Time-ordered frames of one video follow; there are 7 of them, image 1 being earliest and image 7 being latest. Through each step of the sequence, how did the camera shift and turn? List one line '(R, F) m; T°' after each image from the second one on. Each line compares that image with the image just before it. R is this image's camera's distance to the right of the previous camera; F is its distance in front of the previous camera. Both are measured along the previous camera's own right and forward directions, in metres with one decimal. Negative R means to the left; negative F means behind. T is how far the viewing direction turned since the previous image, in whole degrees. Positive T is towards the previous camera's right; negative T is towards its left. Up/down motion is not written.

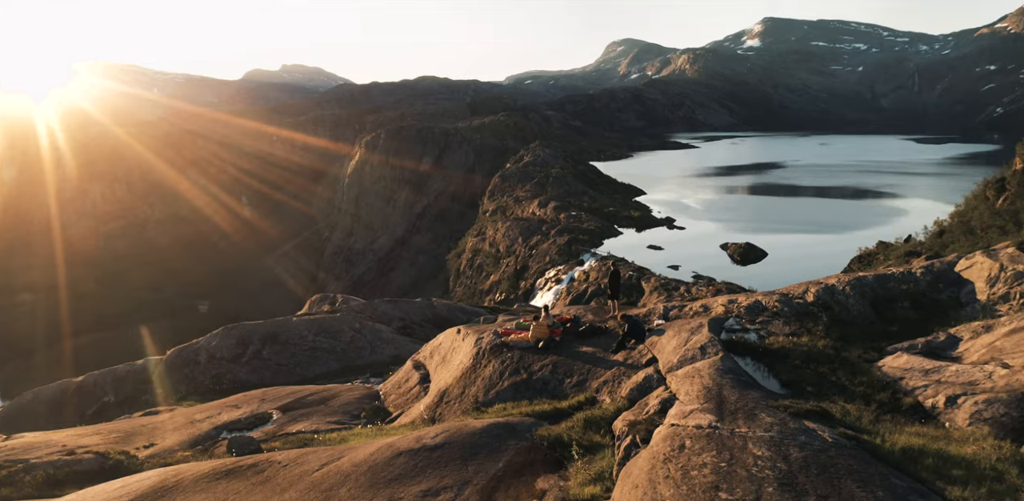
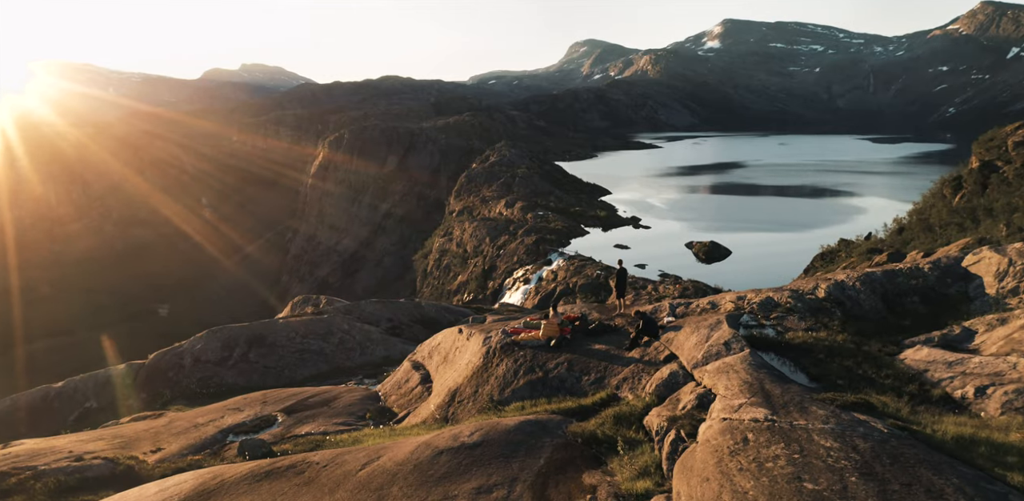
(-0.9, 0.0) m; +2°
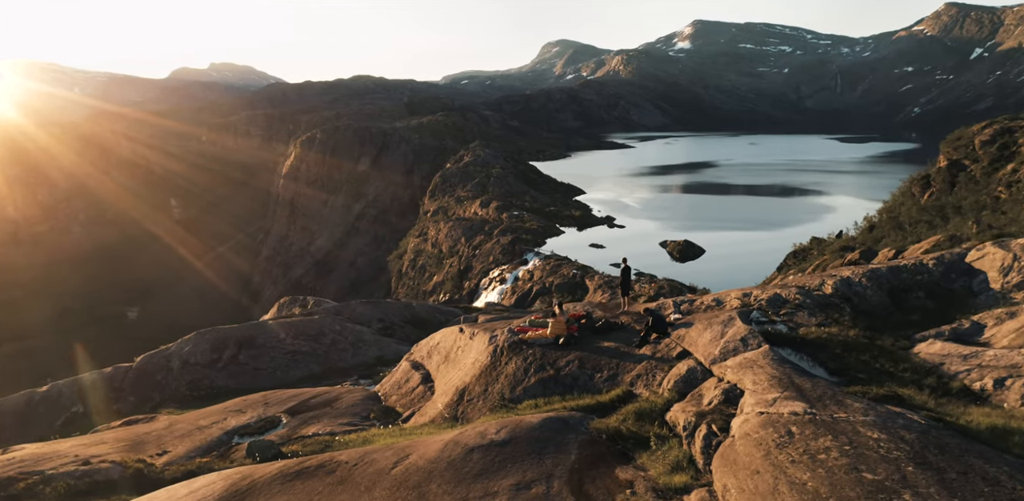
(-0.7, 0.0) m; +1°
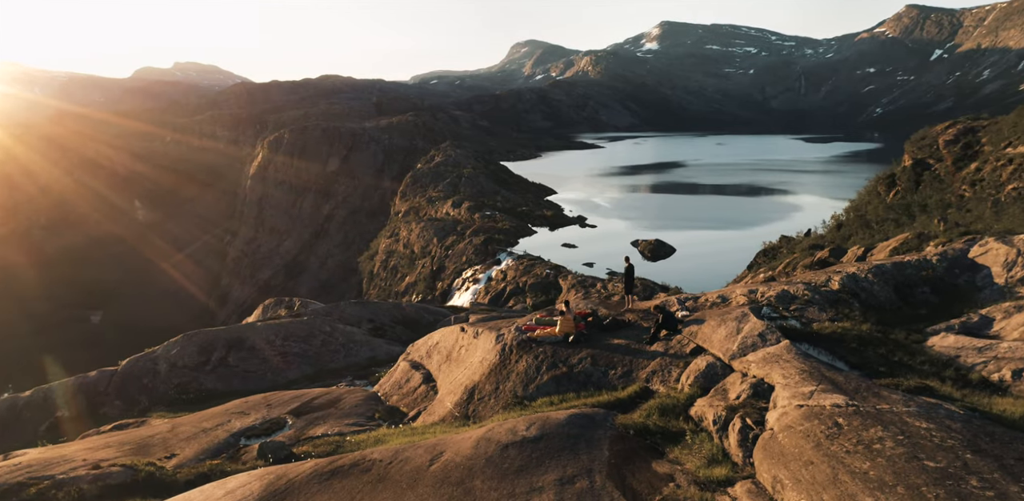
(-0.7, 0.0) m; +2°
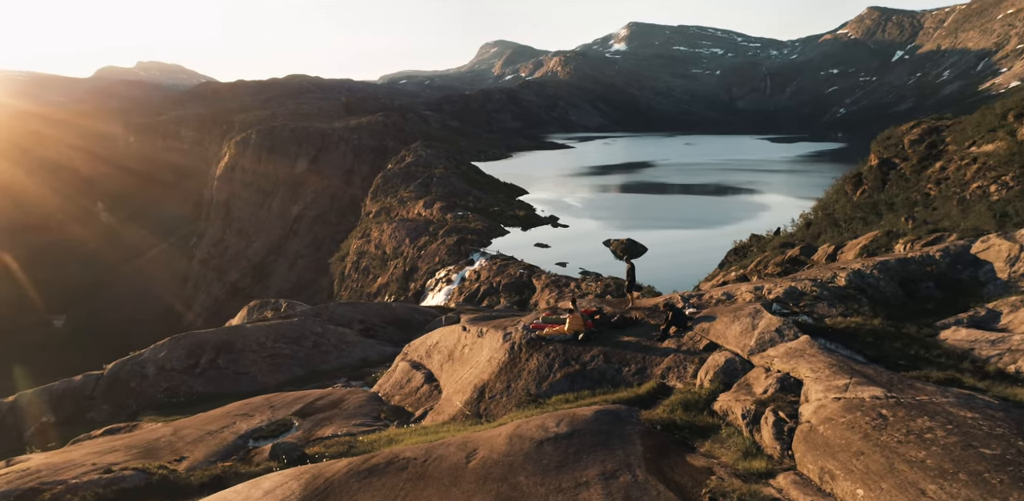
(-0.7, -0.1) m; +2°
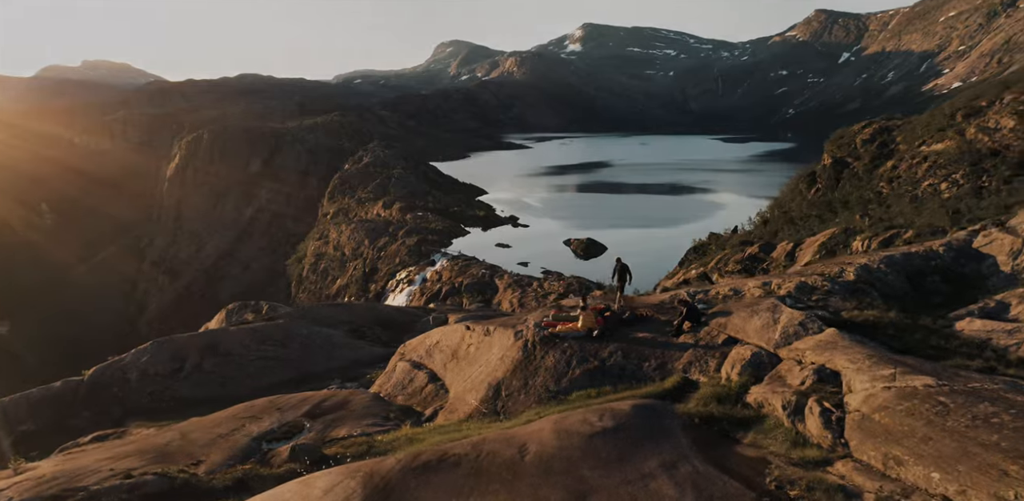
(-1.1, -0.1) m; +2°
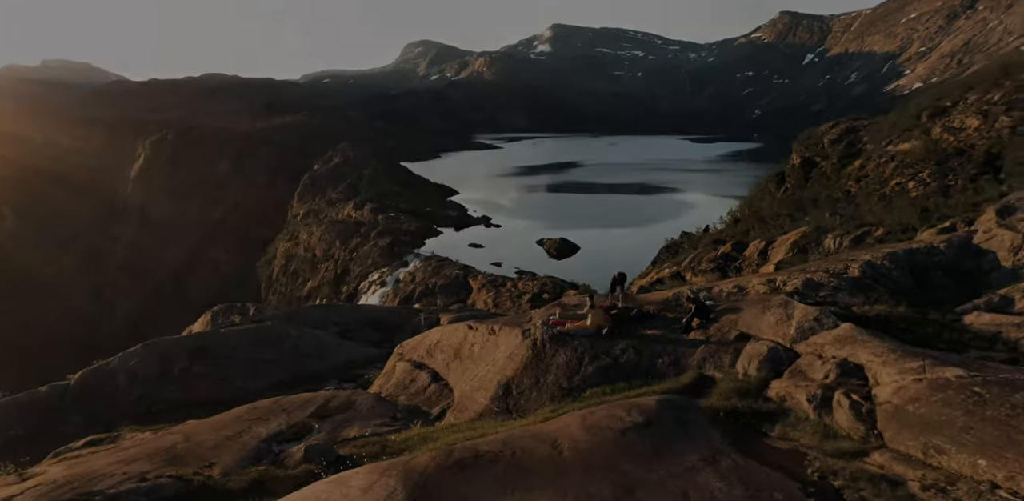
(-0.7, -0.1) m; +2°
